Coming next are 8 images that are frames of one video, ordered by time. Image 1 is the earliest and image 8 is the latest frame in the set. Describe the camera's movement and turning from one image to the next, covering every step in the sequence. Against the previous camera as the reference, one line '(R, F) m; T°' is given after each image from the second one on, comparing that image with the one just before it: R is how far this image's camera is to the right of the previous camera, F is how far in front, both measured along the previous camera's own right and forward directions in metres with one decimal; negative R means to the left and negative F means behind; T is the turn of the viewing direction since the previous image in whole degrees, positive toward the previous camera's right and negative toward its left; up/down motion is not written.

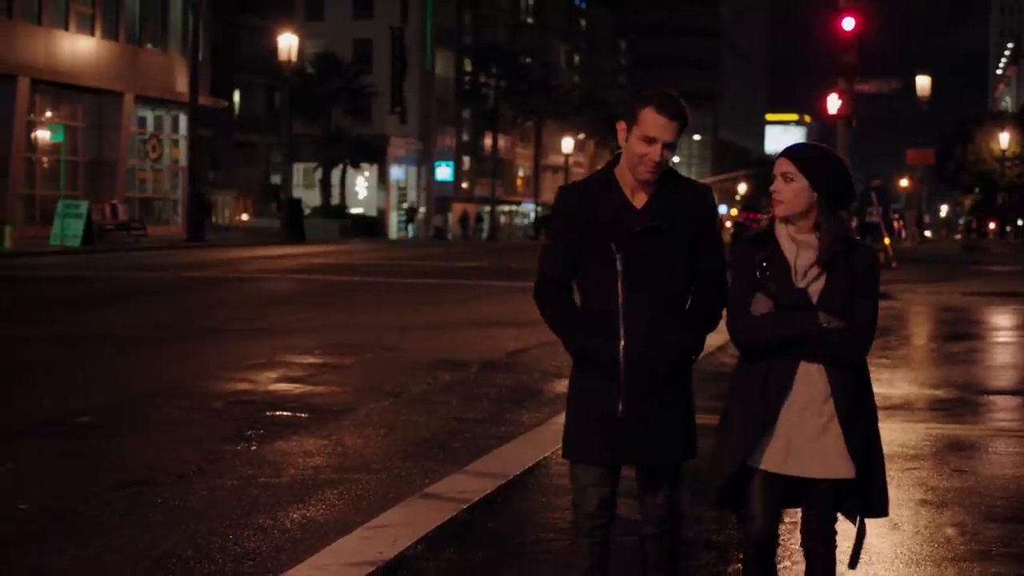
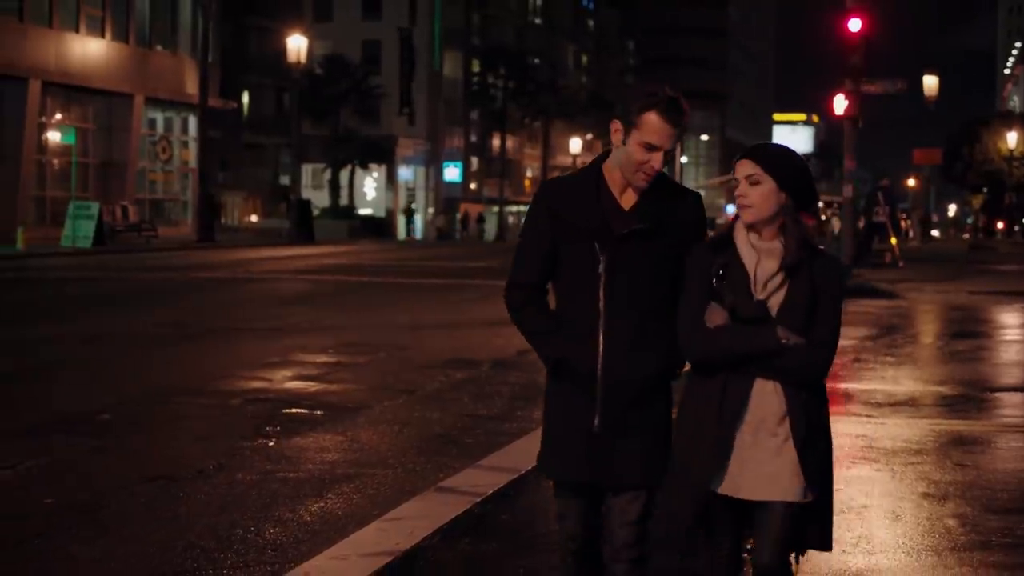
(0.0, -0.2) m; 0°
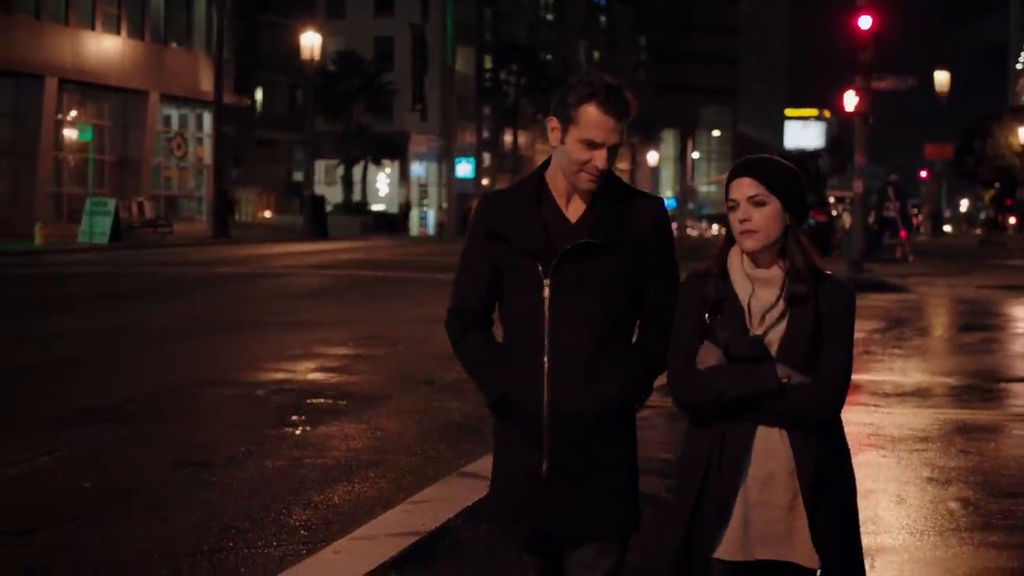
(0.0, -0.3) m; 0°
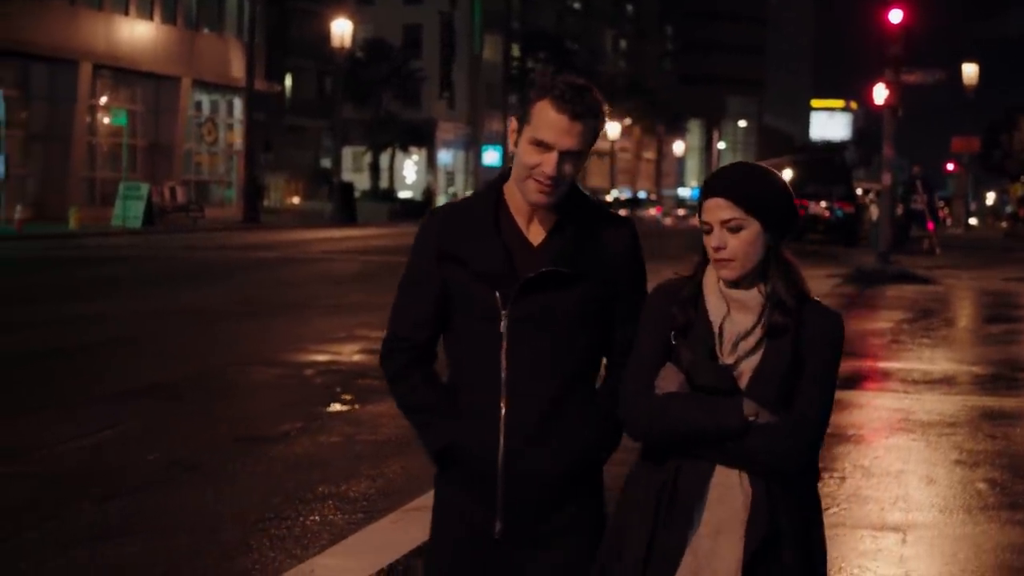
(-0.1, -0.4) m; -1°
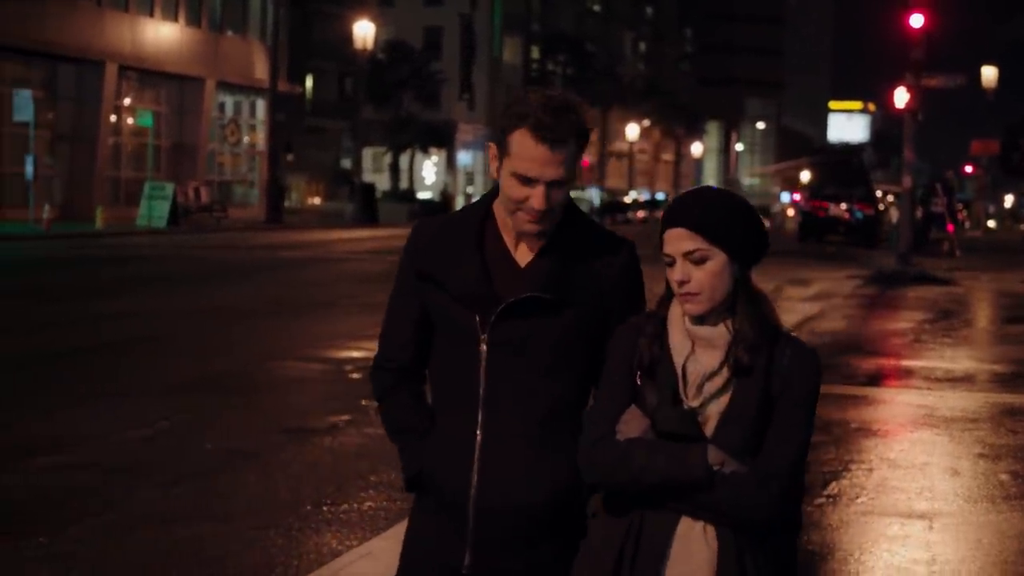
(-0.1, -0.4) m; -1°
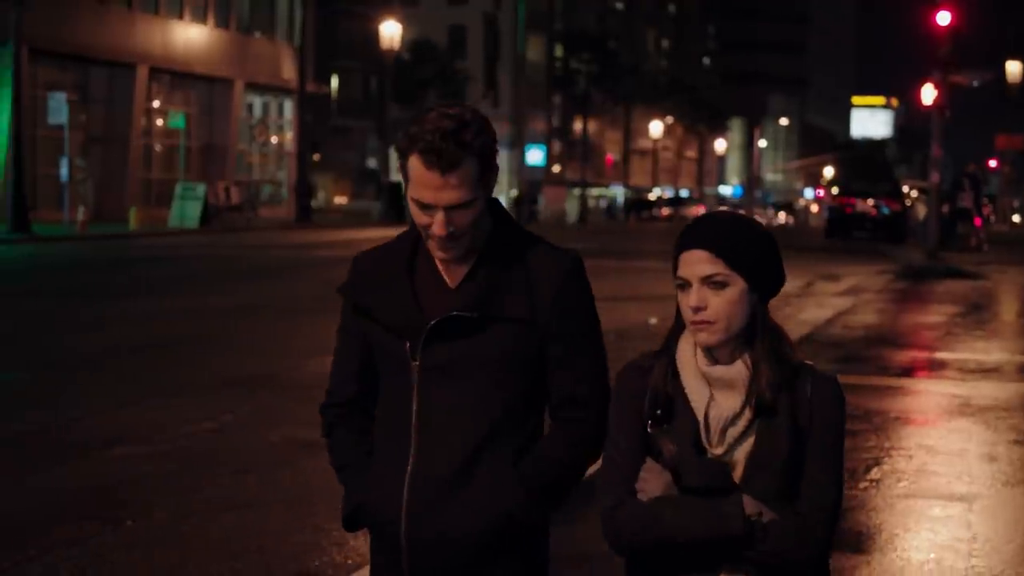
(-0.2, -0.4) m; -1°
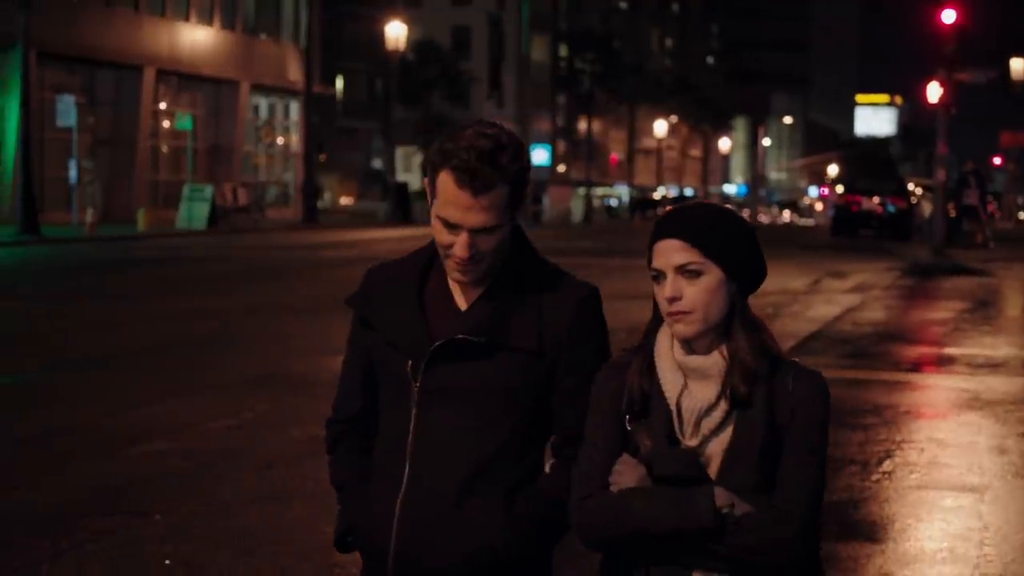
(-0.1, -0.2) m; 0°
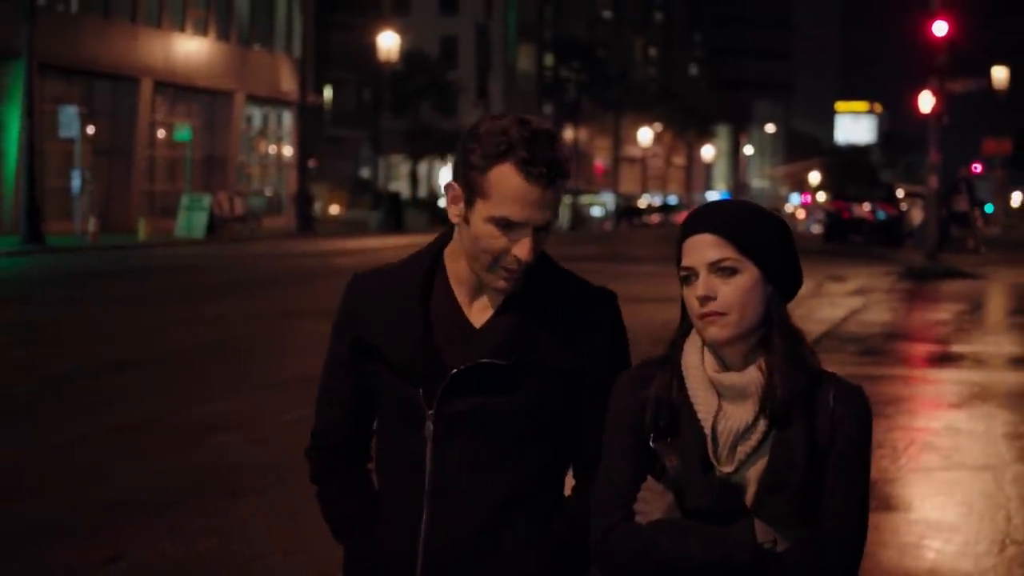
(-0.5, -0.7) m; +1°
